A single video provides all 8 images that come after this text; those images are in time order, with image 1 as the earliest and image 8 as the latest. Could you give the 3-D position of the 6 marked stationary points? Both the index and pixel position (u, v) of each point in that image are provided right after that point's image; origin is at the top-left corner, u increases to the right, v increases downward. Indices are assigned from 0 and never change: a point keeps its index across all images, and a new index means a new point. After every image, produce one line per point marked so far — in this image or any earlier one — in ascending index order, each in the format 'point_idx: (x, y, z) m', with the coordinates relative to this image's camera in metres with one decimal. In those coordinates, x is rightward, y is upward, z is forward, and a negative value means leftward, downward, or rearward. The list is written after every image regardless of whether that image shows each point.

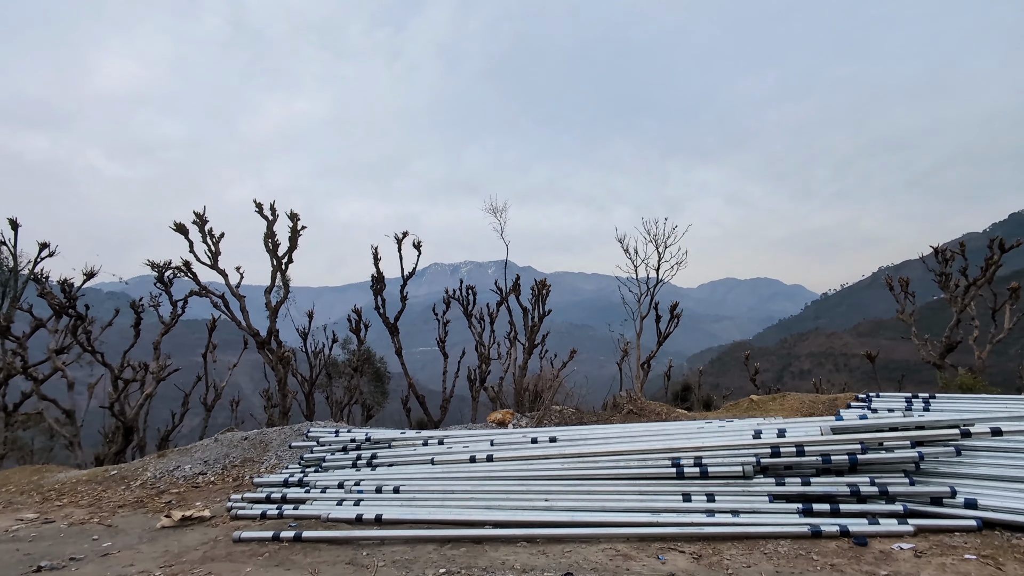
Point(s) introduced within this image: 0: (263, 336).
0: (-7.0, -1.4, +14.1) m
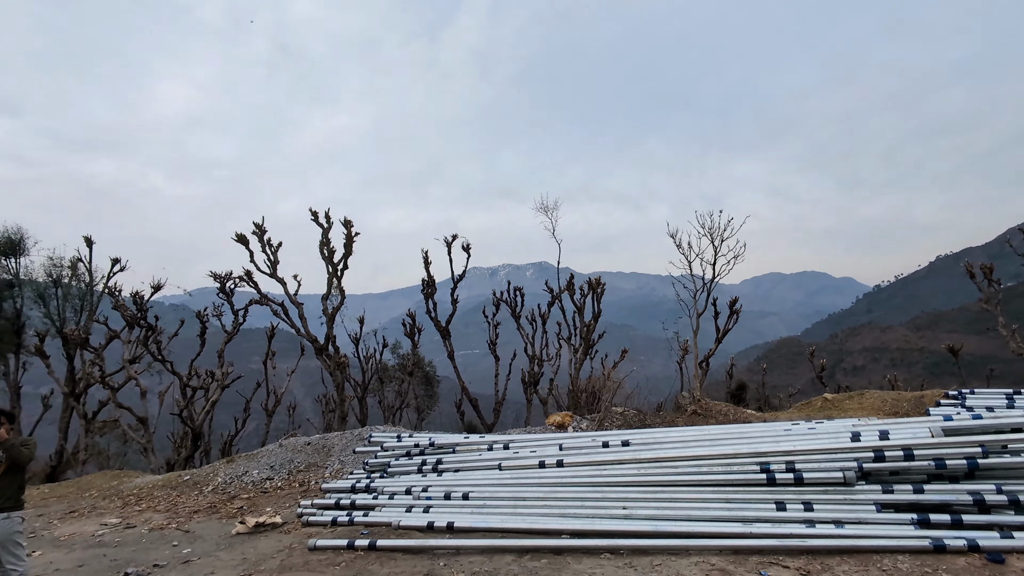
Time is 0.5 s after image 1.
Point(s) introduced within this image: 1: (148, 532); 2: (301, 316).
0: (-5.4, -1.6, +14.3) m
1: (-5.4, -3.6, +7.5) m
2: (-5.9, -0.8, +14.2) m
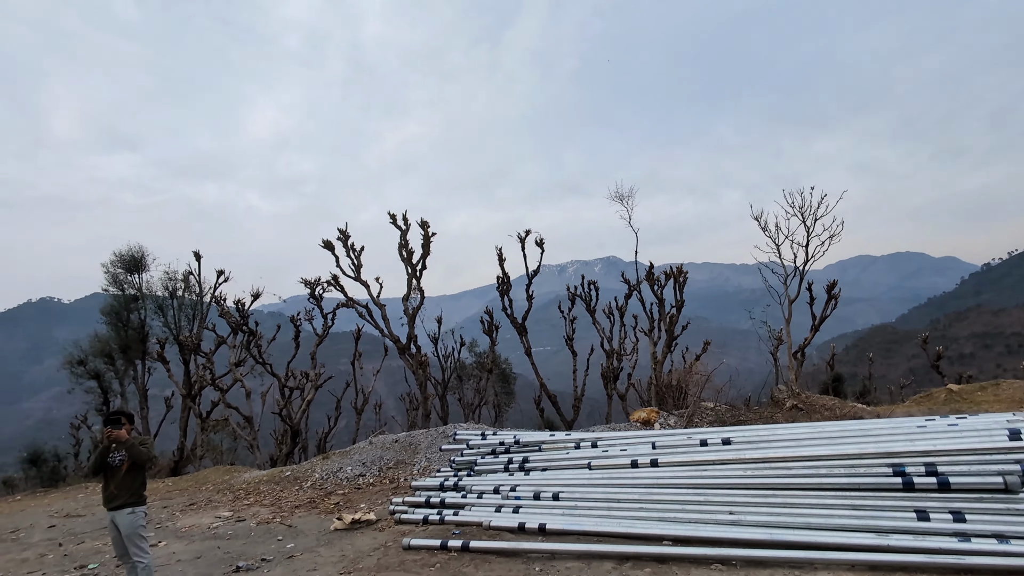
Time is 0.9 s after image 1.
0: (-3.2, -1.6, +14.7) m
1: (-4.0, -3.8, +8.0) m
2: (-3.7, -0.8, +14.7) m
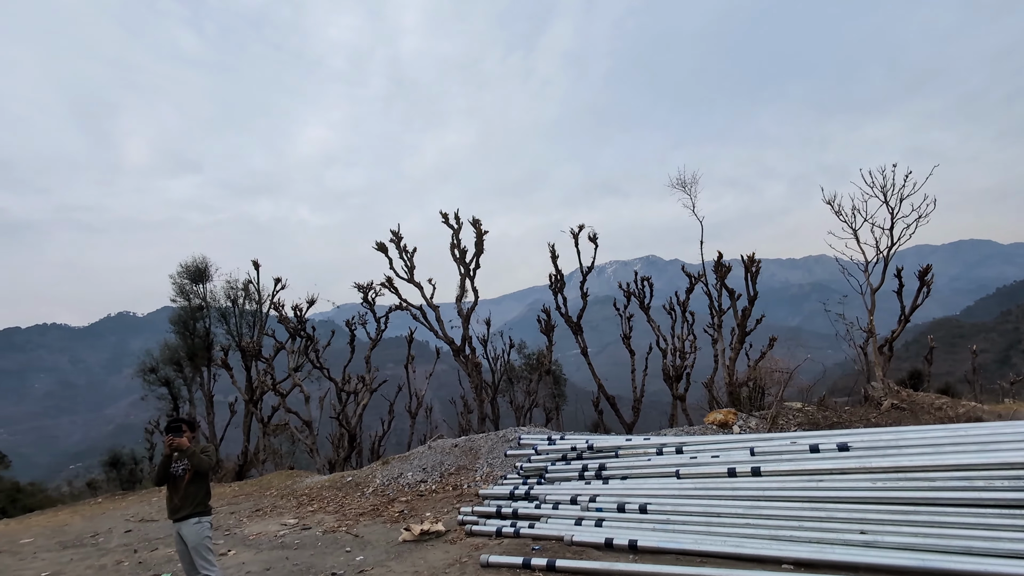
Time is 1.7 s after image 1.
0: (-1.6, -1.6, +14.4) m
1: (-2.9, -3.8, +7.8) m
2: (-2.1, -0.9, +14.4) m
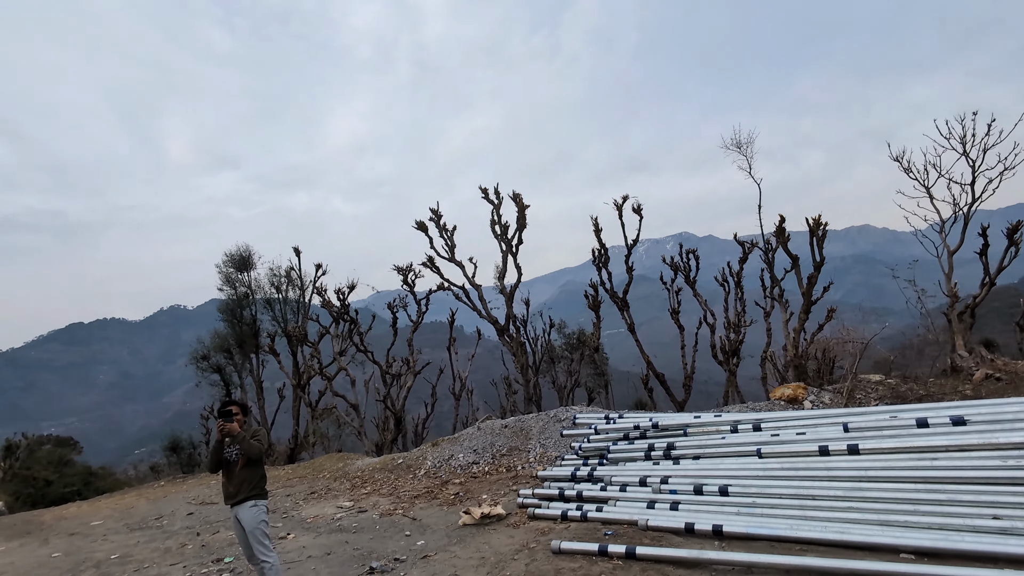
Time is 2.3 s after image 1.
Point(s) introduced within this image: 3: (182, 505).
0: (-0.3, -1.0, +14.0) m
1: (-2.0, -3.5, +7.6) m
2: (-0.9, -0.3, +14.1) m
3: (-7.3, -4.8, +11.1) m
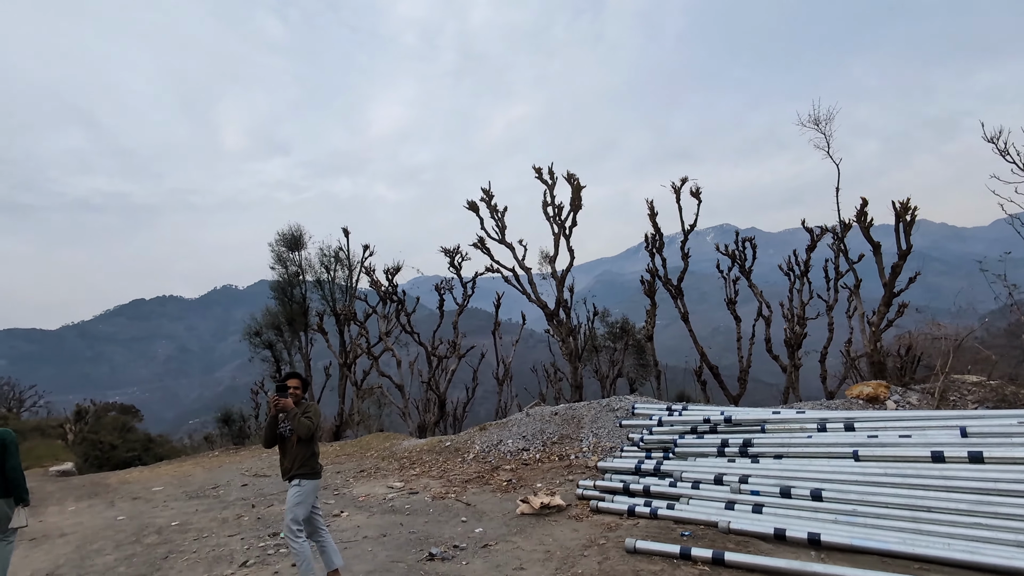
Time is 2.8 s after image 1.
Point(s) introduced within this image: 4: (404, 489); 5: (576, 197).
0: (+1.1, -0.6, +13.7) m
1: (-1.2, -3.1, +7.4) m
2: (+0.5, +0.2, +13.7) m
3: (-6.2, -4.2, +11.3) m
4: (-1.8, -3.3, +8.4) m
5: (+1.5, +2.2, +12.2) m
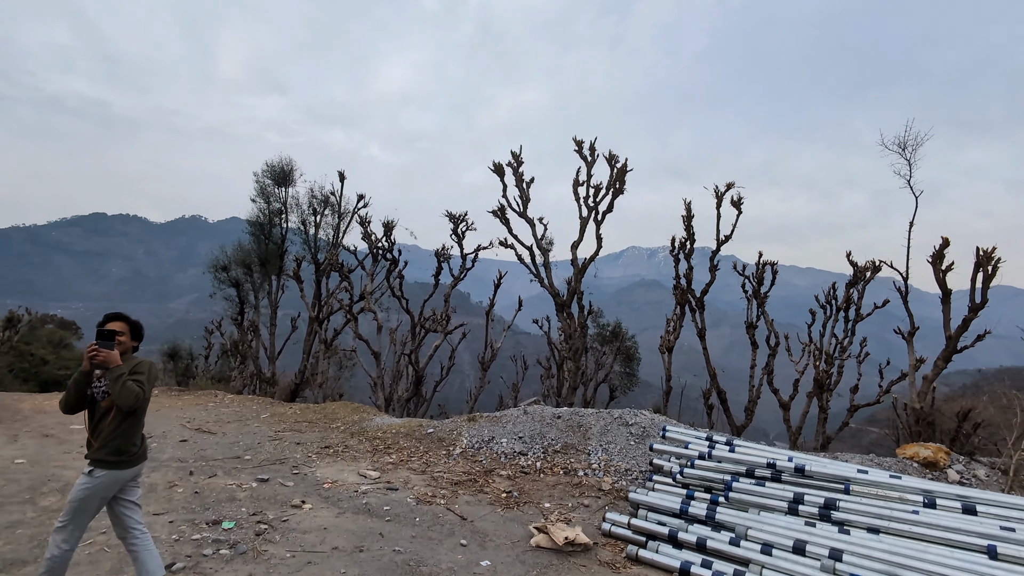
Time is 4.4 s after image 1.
0: (+1.2, -0.3, +12.3) m
1: (-1.1, -2.6, +6.1) m
2: (+0.8, +0.5, +12.4) m
3: (-6.5, -2.7, +9.7) m
4: (-1.8, -2.7, +7.0) m
5: (+2.2, +2.3, +10.8) m
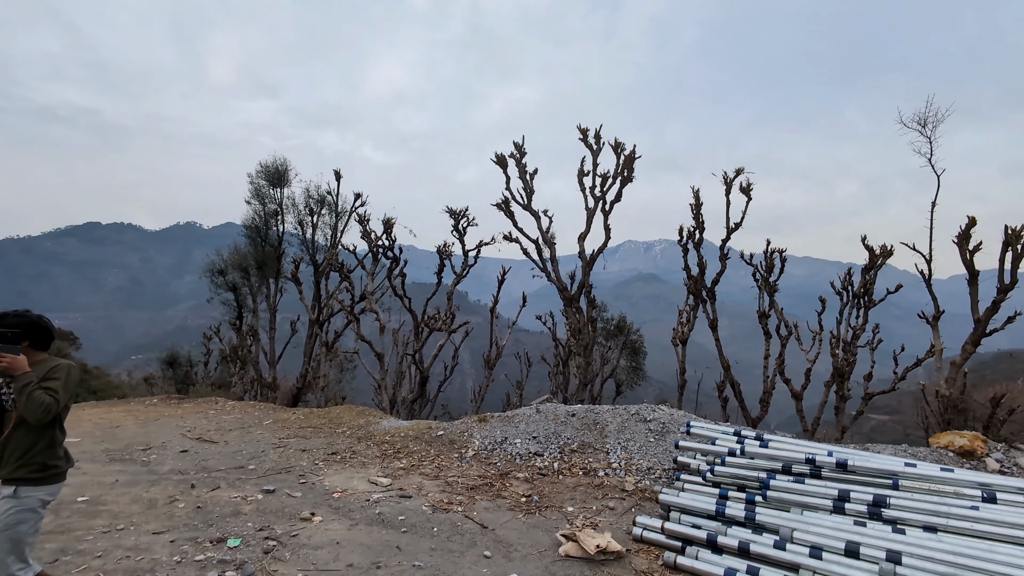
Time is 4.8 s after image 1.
0: (+1.4, -0.1, +12.0) m
1: (-0.9, -2.6, +5.7) m
2: (+0.9, +0.7, +12.0) m
3: (-6.2, -2.8, +9.3) m
4: (-1.6, -2.6, +6.6) m
5: (+2.3, +2.5, +10.5) m
